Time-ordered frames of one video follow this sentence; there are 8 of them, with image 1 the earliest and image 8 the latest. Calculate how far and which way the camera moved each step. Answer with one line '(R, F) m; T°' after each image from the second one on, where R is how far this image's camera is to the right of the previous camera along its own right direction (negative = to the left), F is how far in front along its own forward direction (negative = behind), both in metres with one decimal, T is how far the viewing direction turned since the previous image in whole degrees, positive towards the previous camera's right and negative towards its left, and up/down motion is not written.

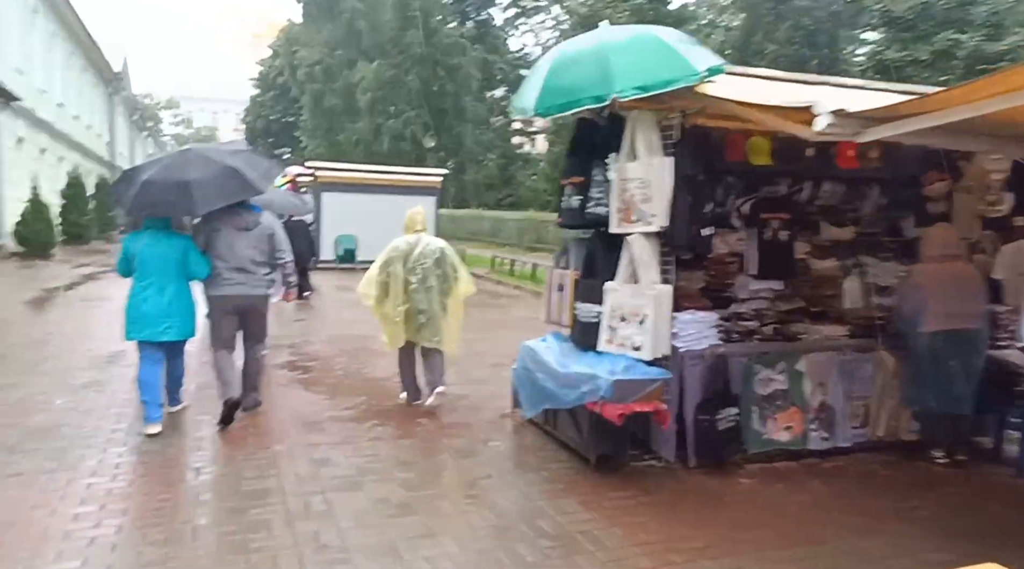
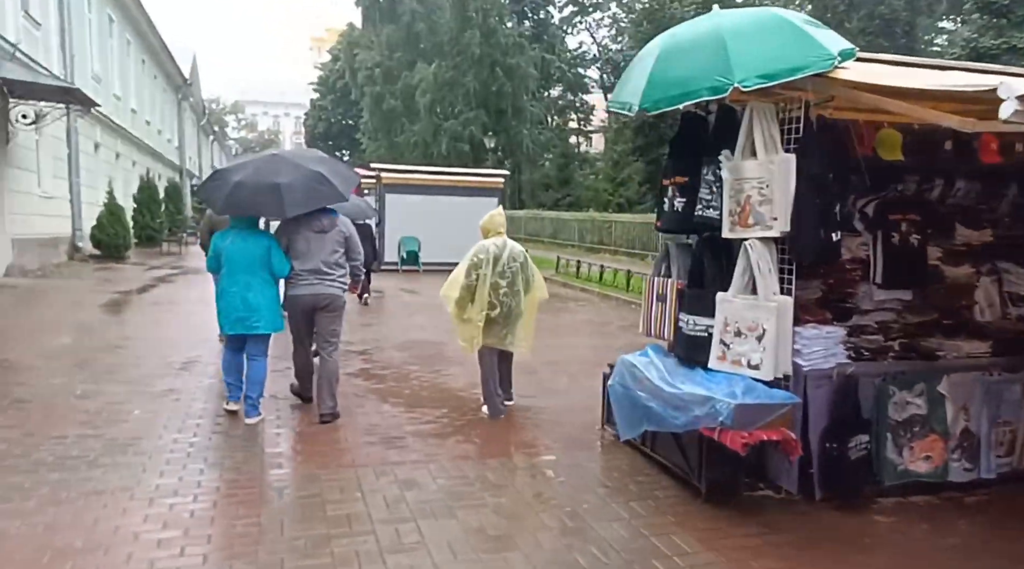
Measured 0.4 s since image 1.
(-0.2, +0.3) m; -4°
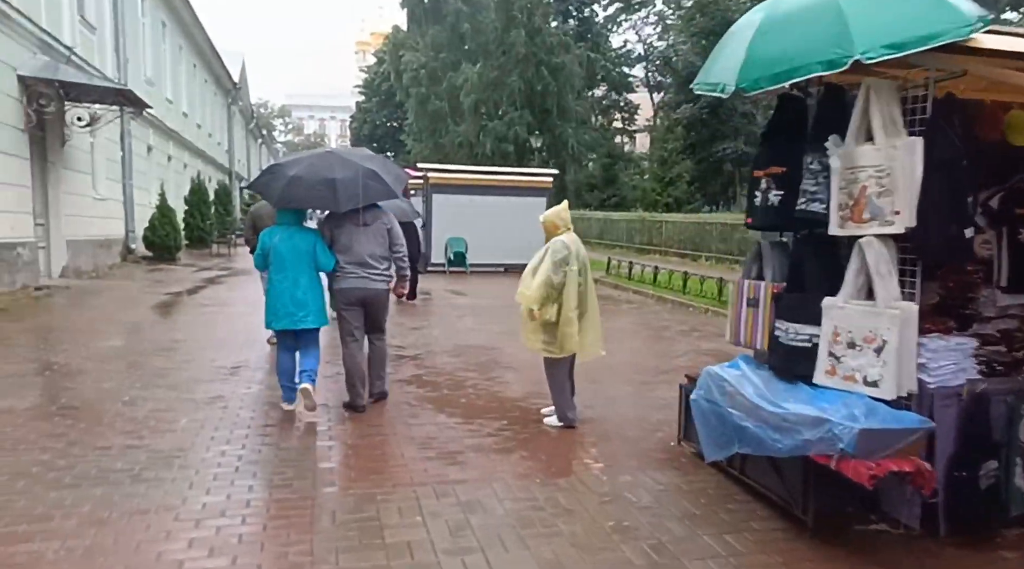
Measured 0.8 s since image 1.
(-0.1, +0.4) m; -3°
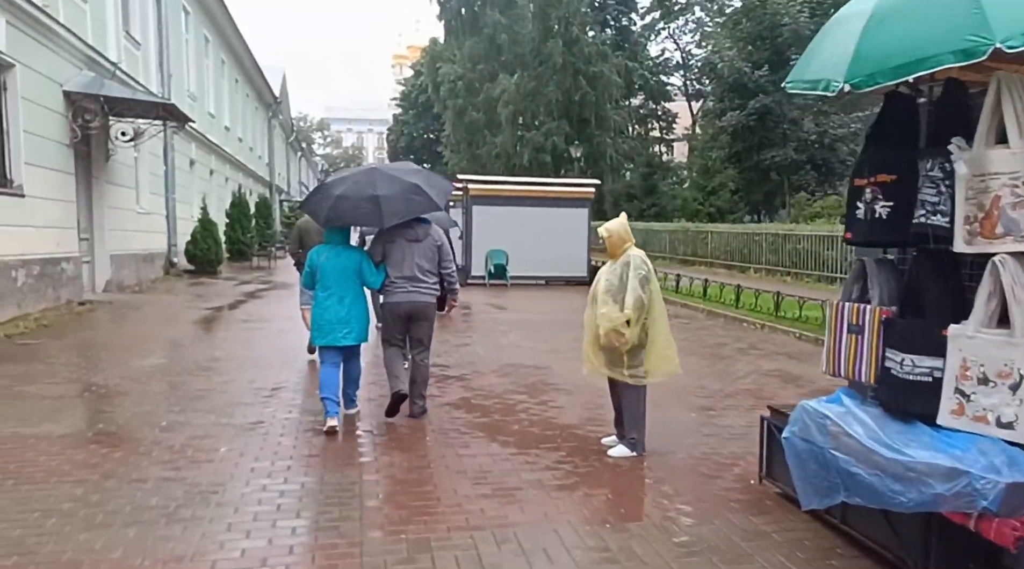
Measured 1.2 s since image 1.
(-0.1, +0.4) m; -2°
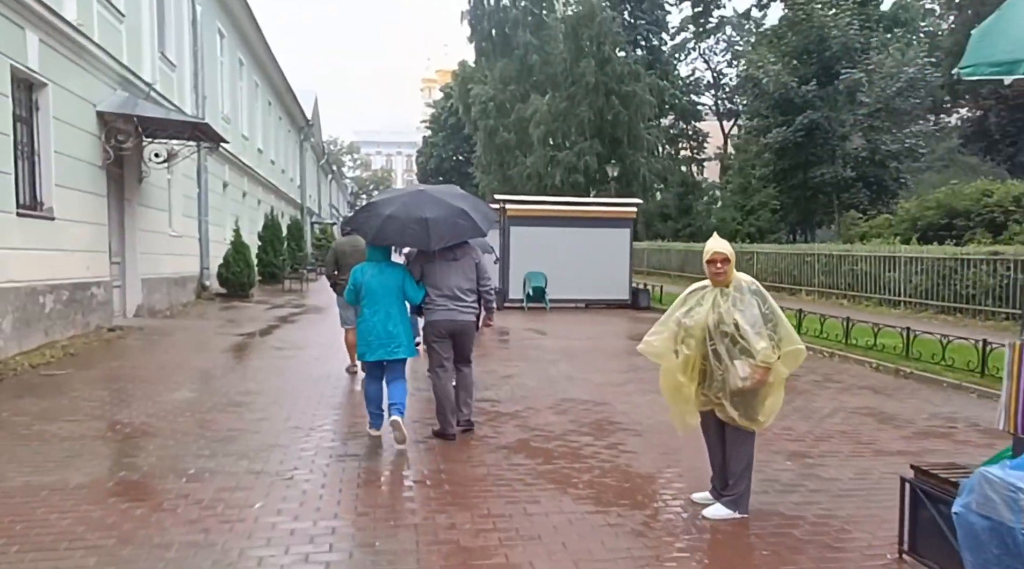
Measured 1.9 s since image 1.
(-0.2, +0.6) m; -2°
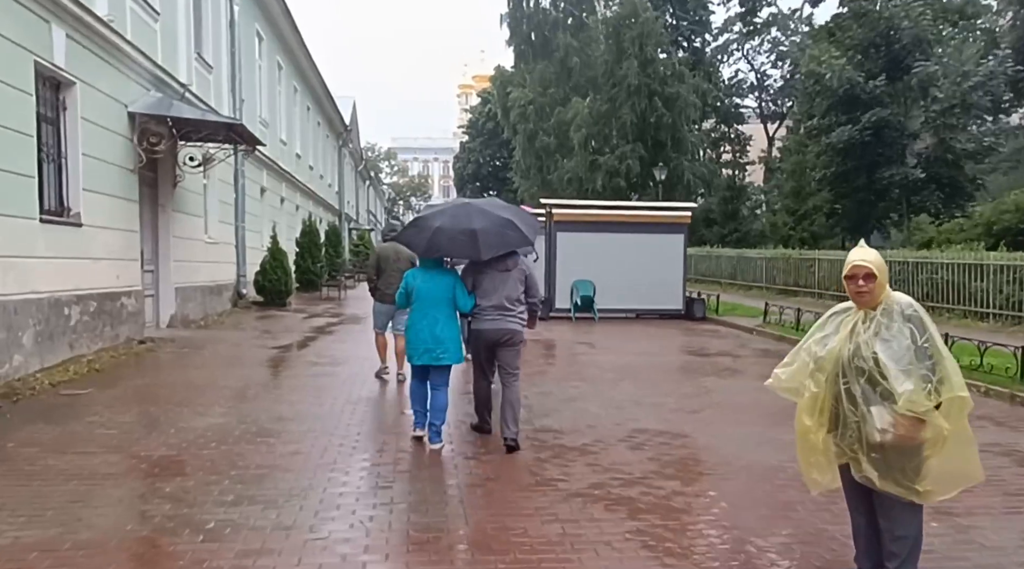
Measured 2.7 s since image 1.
(-0.2, +0.9) m; -2°
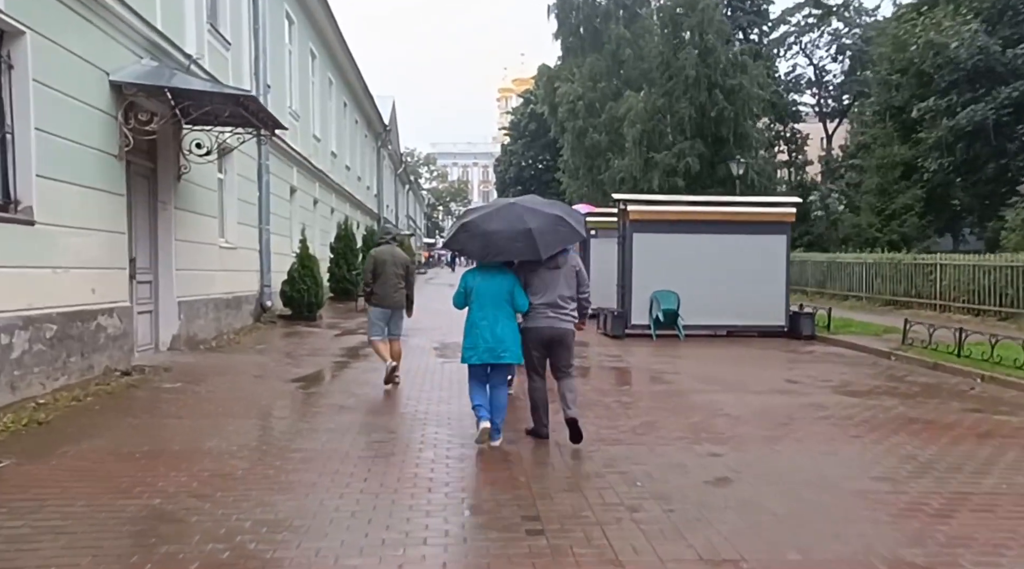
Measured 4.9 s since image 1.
(-0.5, +2.9) m; -3°
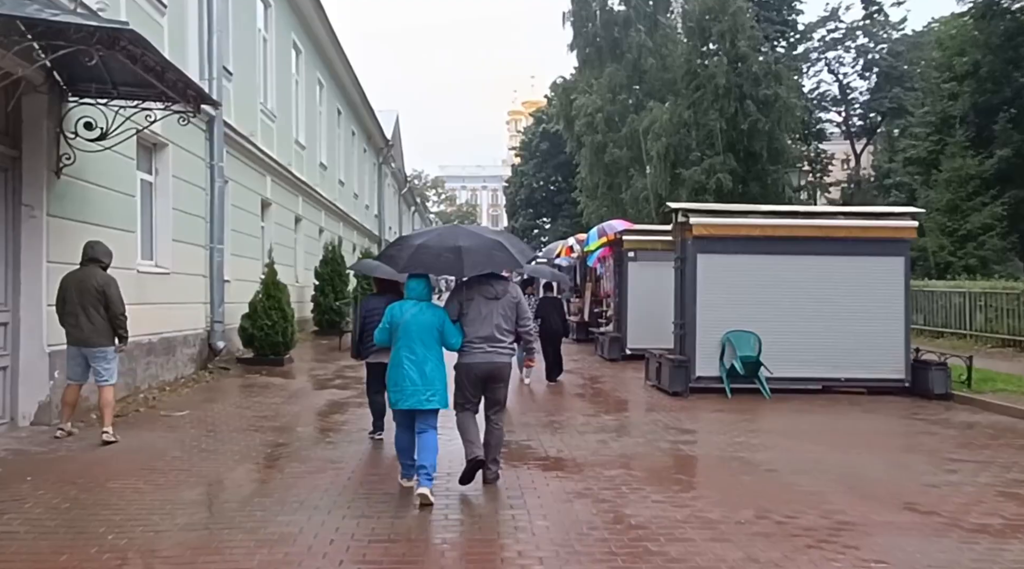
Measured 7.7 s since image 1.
(-0.2, +4.0) m; -1°
